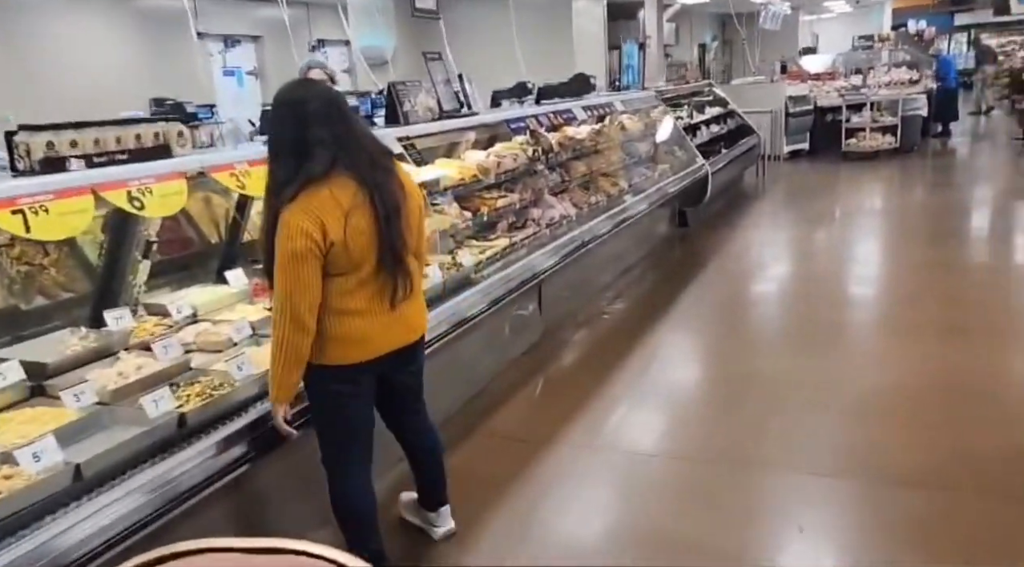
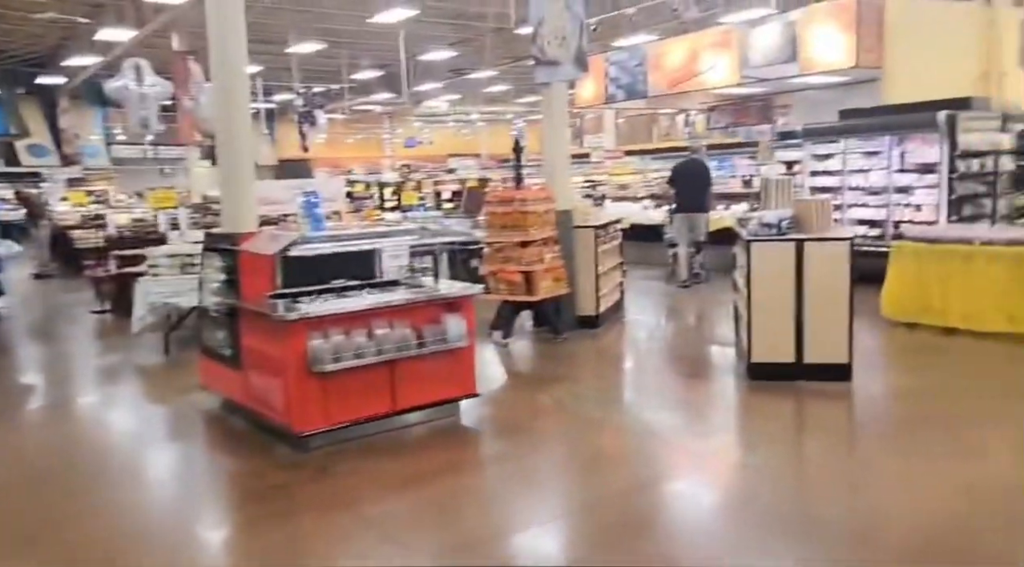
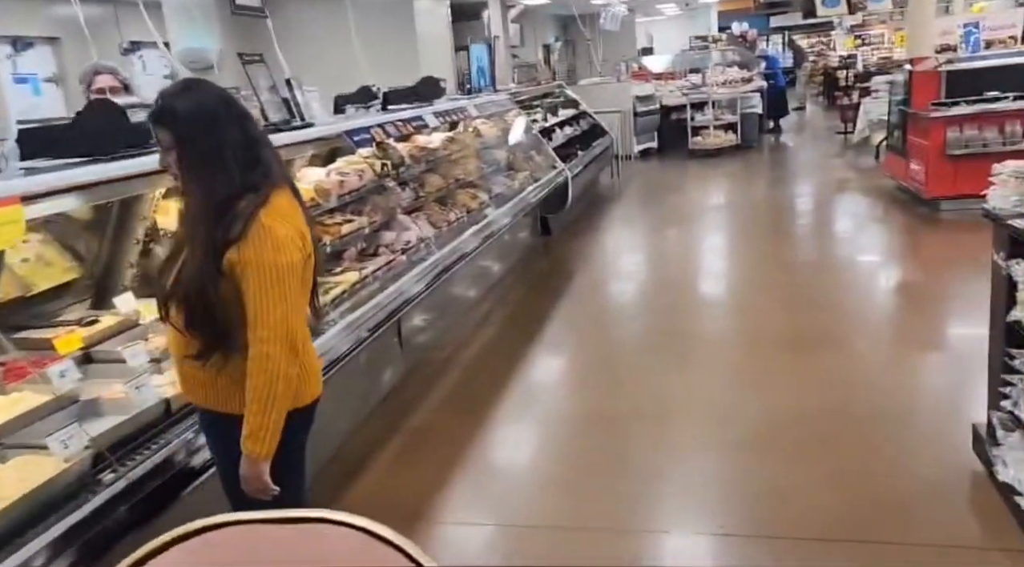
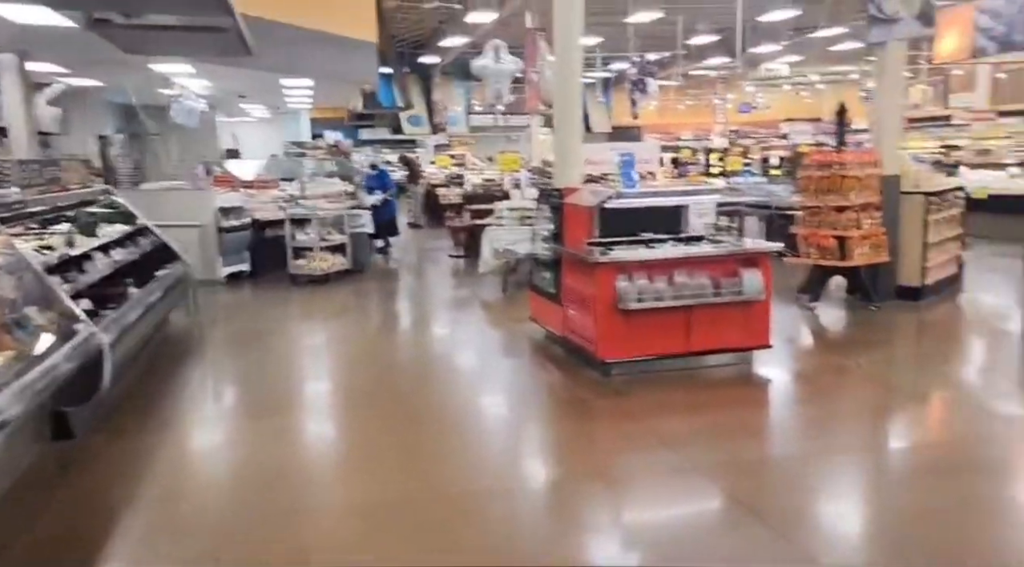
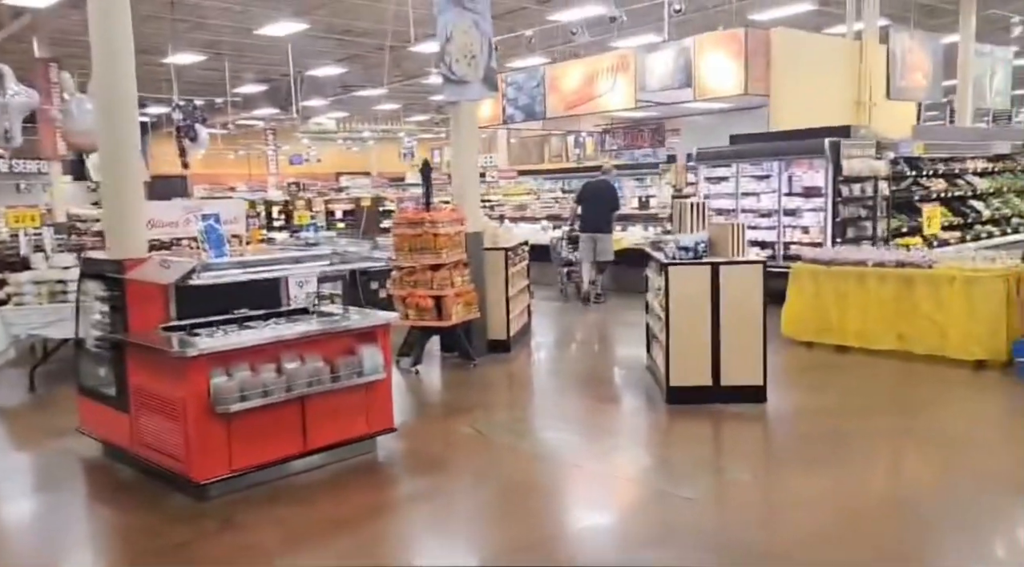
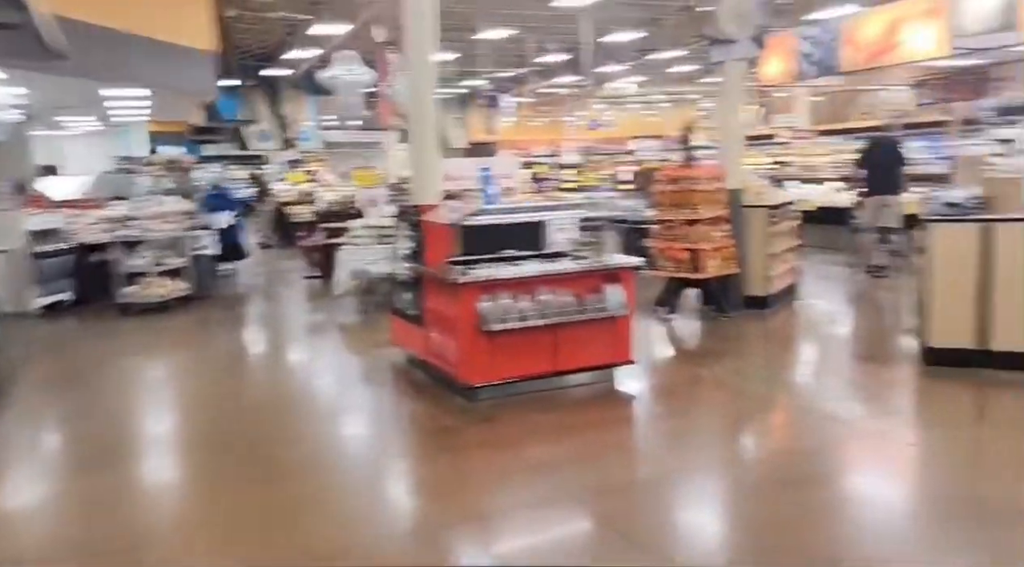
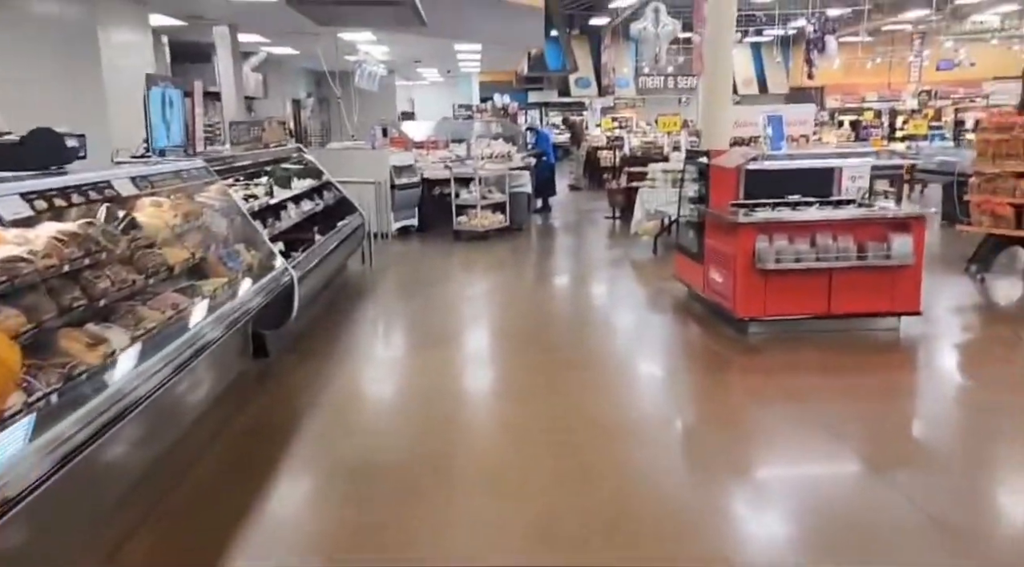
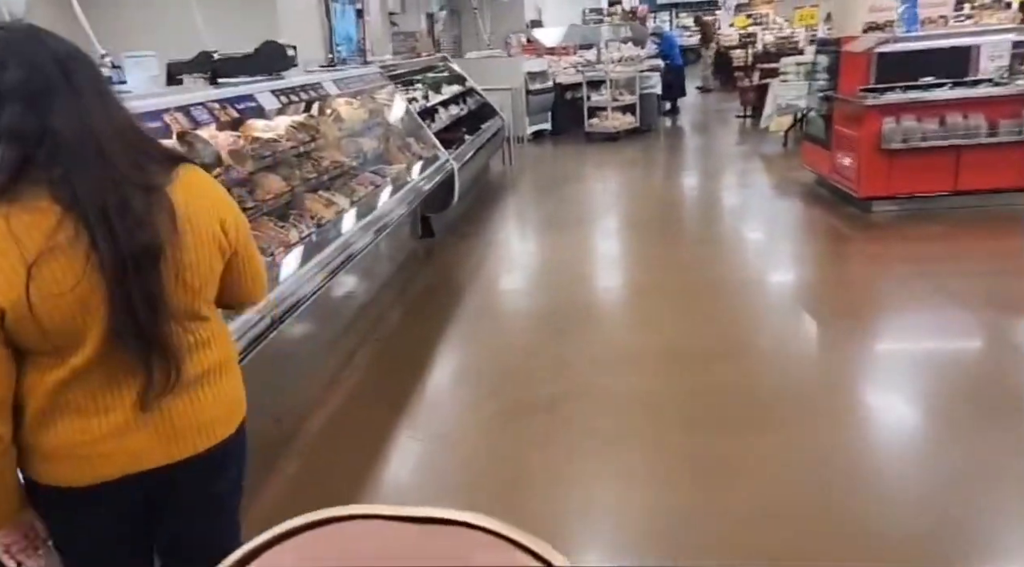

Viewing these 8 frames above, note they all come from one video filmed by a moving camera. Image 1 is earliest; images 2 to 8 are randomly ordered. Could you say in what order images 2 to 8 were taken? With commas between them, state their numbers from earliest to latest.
3, 8, 7, 4, 6, 2, 5
